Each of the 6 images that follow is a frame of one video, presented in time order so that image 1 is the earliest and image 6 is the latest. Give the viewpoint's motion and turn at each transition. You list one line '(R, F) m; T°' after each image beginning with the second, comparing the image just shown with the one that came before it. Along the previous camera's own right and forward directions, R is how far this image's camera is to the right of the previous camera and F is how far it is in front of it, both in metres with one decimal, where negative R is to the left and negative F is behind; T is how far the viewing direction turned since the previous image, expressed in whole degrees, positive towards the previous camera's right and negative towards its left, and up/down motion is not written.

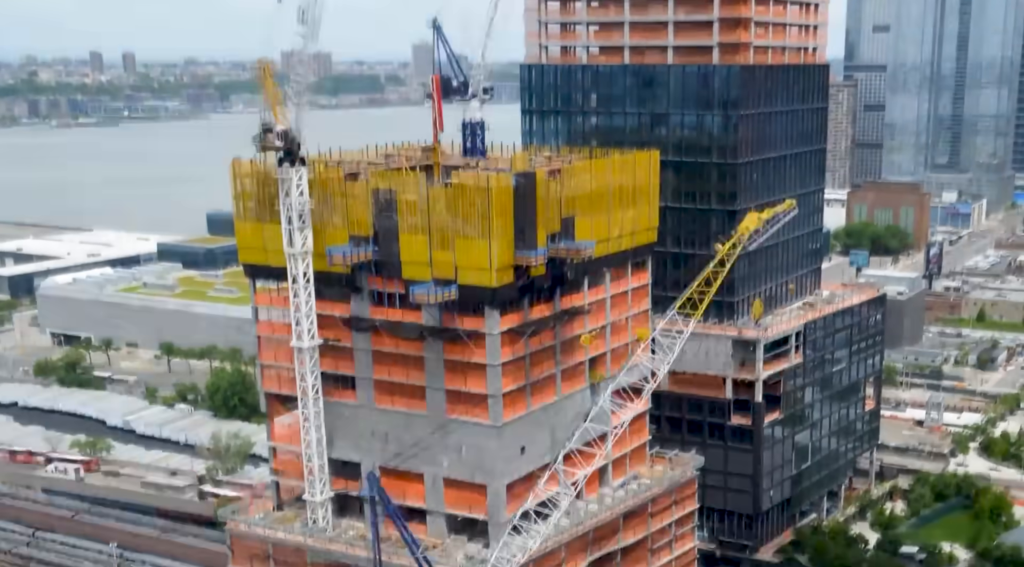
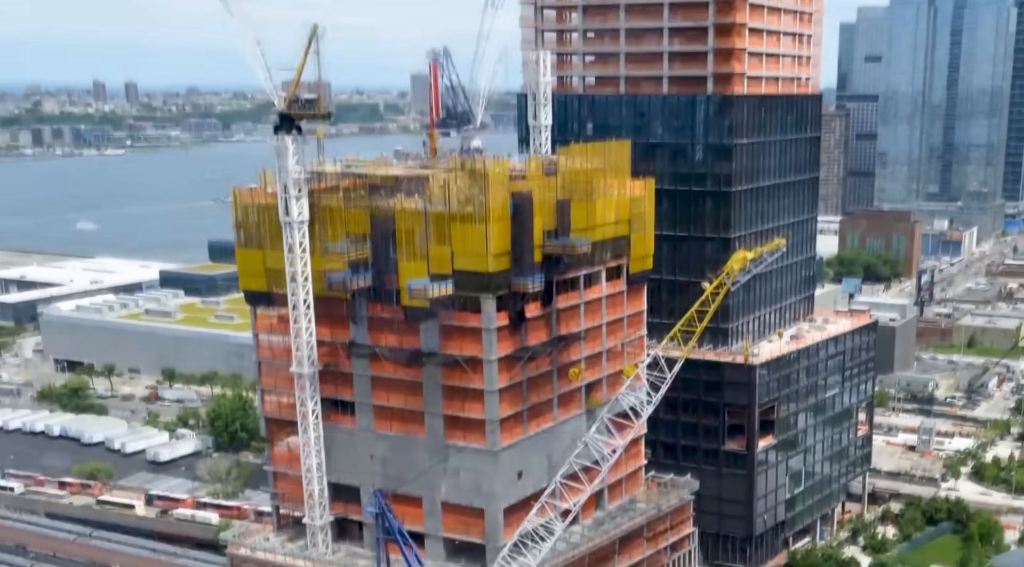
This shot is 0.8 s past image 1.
(-0.1, -1.7) m; 0°
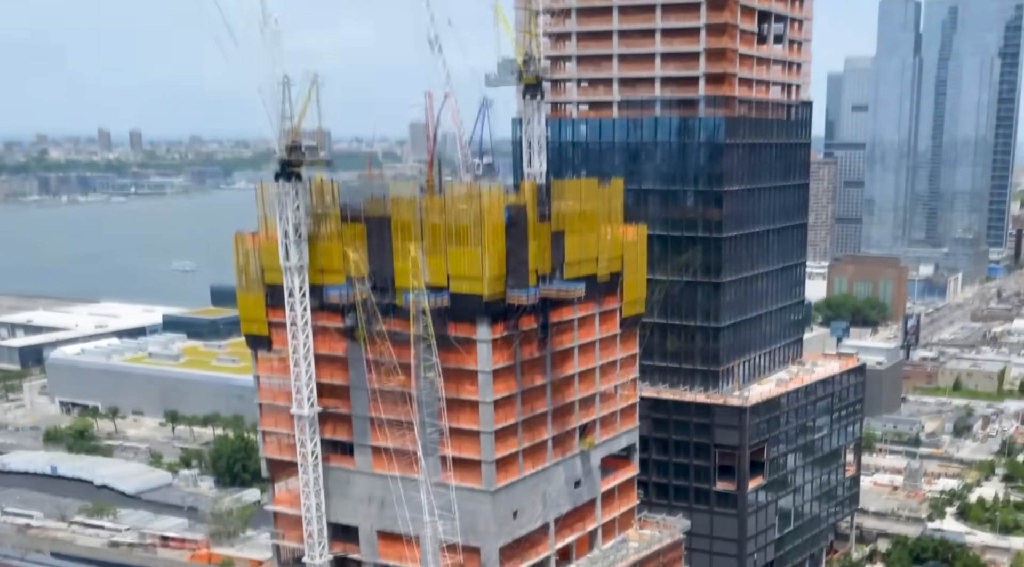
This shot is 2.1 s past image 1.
(0.0, -2.9) m; 0°
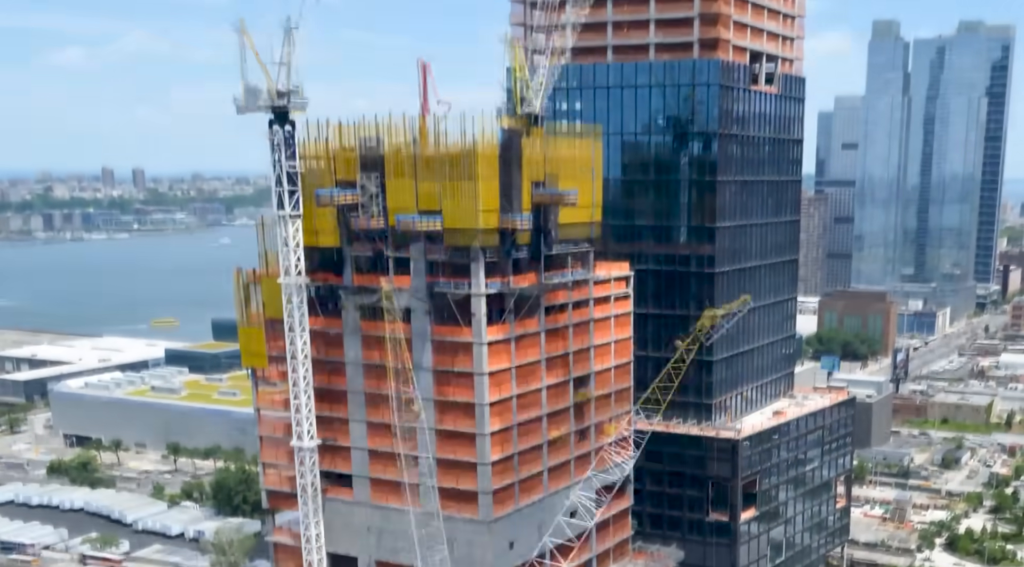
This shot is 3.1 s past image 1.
(0.0, -2.5) m; 0°
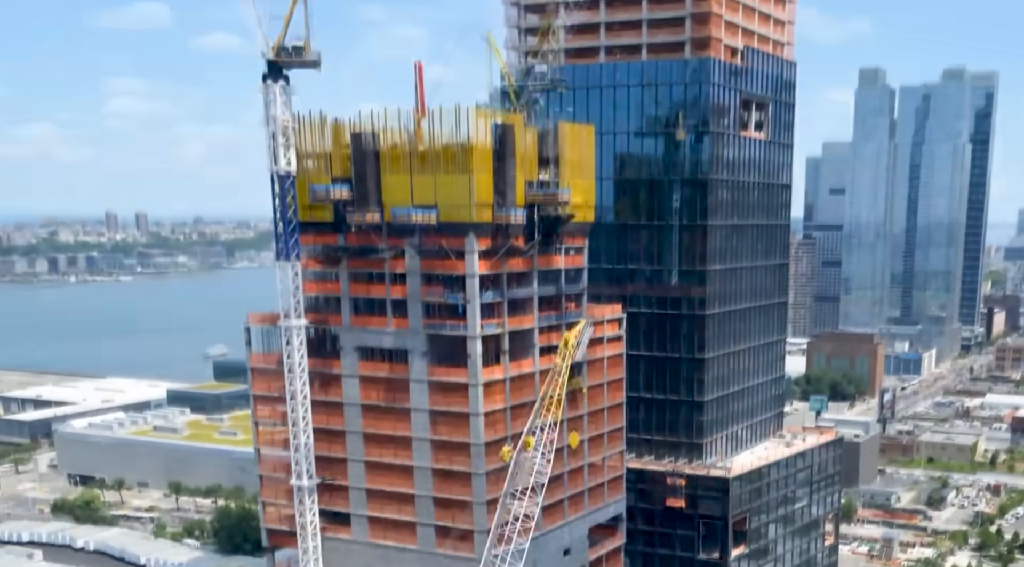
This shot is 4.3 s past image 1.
(-0.1, -3.1) m; 0°
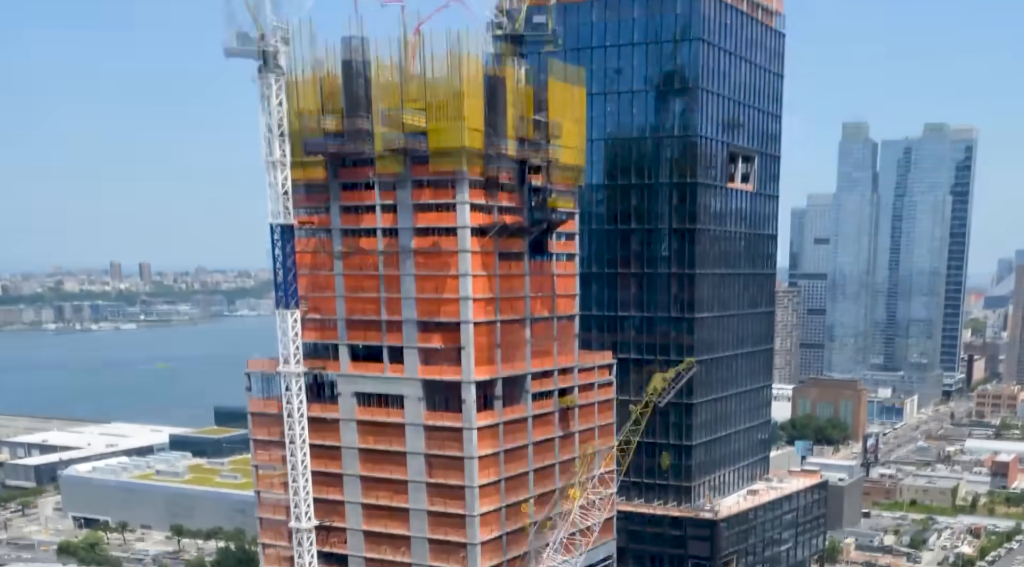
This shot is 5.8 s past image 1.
(-0.1, -4.2) m; 0°
